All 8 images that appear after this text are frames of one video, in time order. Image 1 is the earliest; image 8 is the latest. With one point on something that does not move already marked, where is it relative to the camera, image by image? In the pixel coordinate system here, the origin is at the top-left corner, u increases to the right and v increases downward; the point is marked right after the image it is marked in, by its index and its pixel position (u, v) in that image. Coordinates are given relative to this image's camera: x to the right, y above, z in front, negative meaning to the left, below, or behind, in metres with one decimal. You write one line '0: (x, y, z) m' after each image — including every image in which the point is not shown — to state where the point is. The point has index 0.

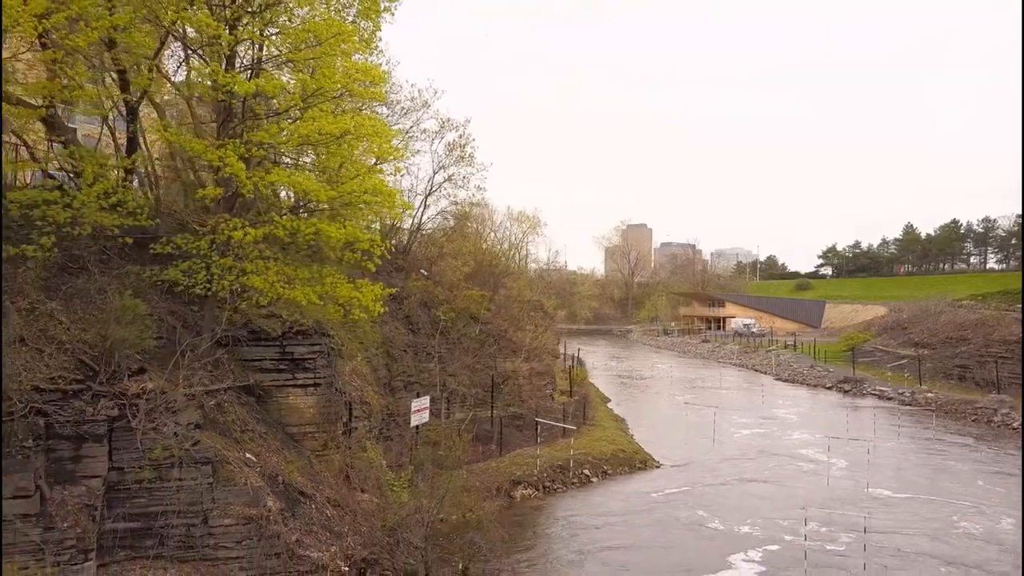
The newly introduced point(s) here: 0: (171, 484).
0: (-4.8, -2.7, +11.2) m
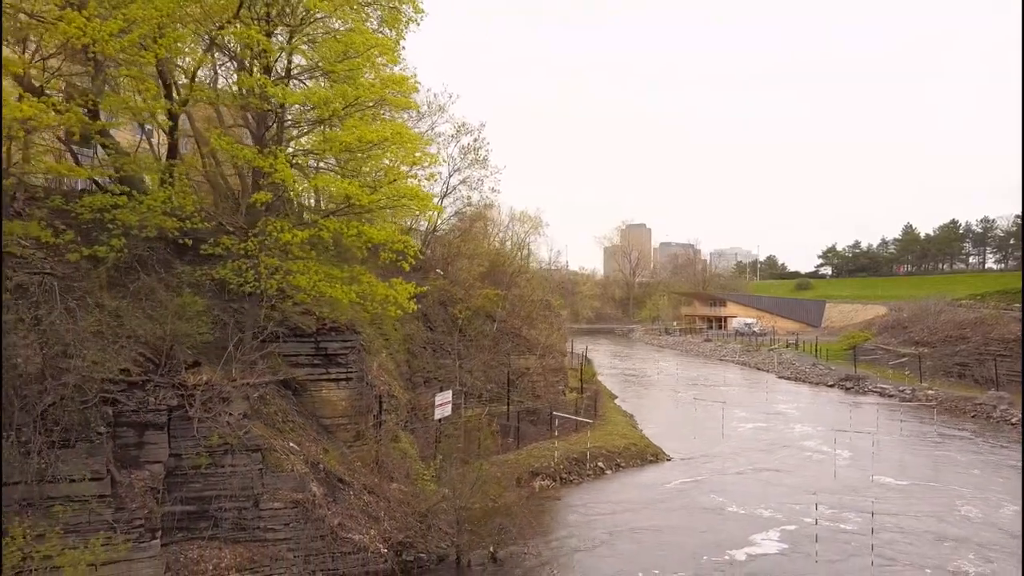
0: (-4.3, -2.7, +12.0) m
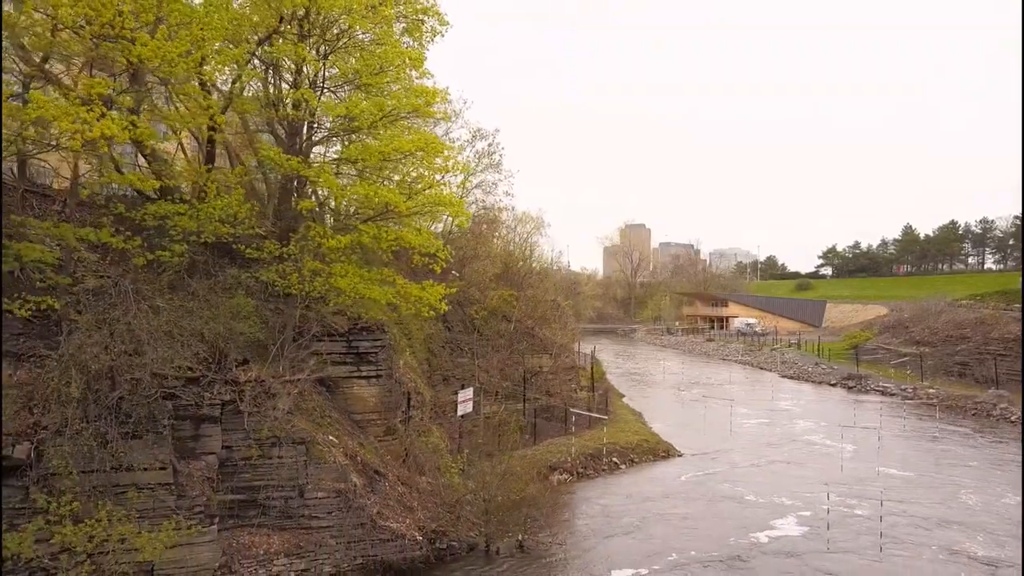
0: (-3.8, -2.7, +12.7) m
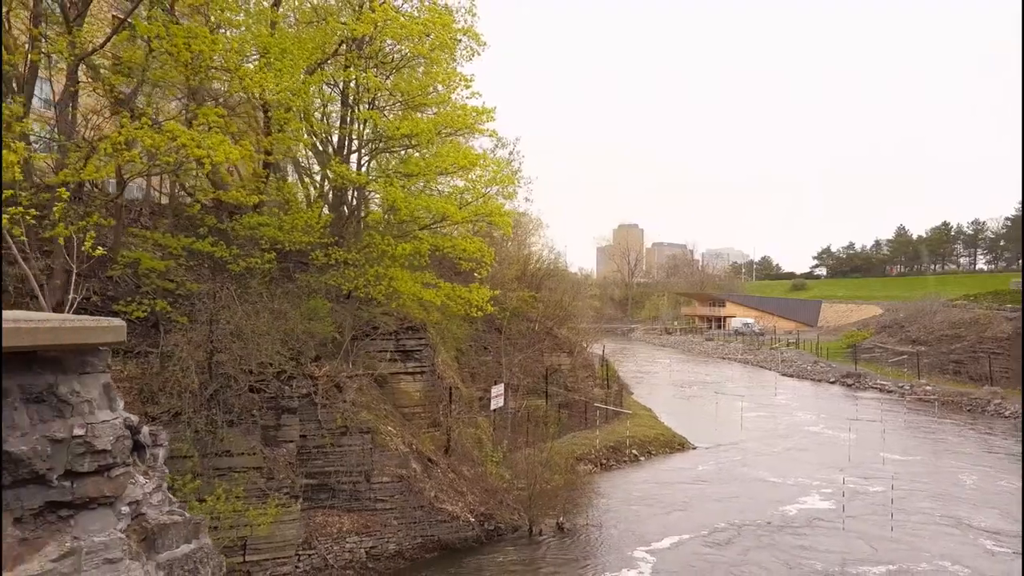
0: (-3.0, -2.8, +14.1) m
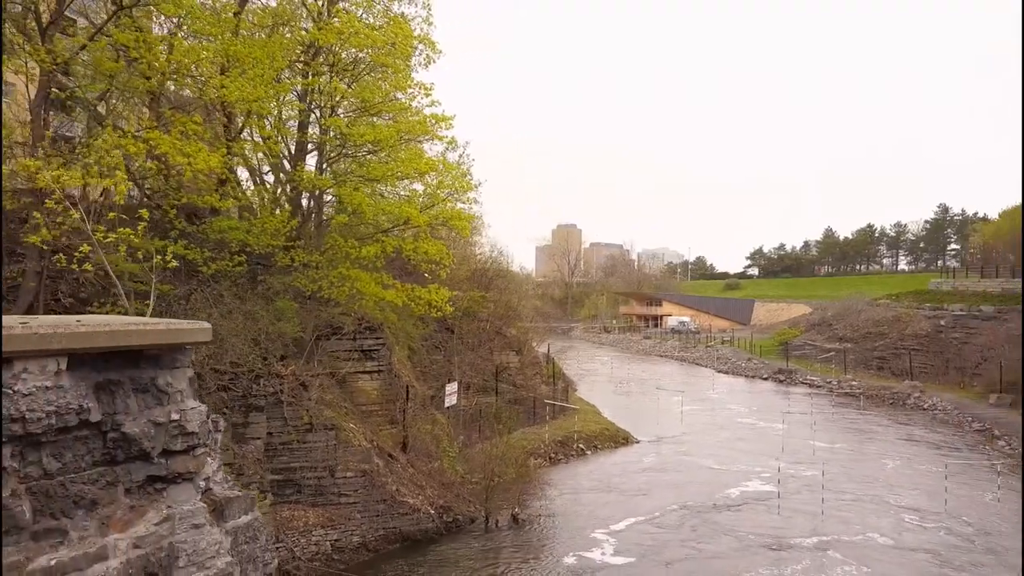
0: (-3.7, -2.8, +14.6) m
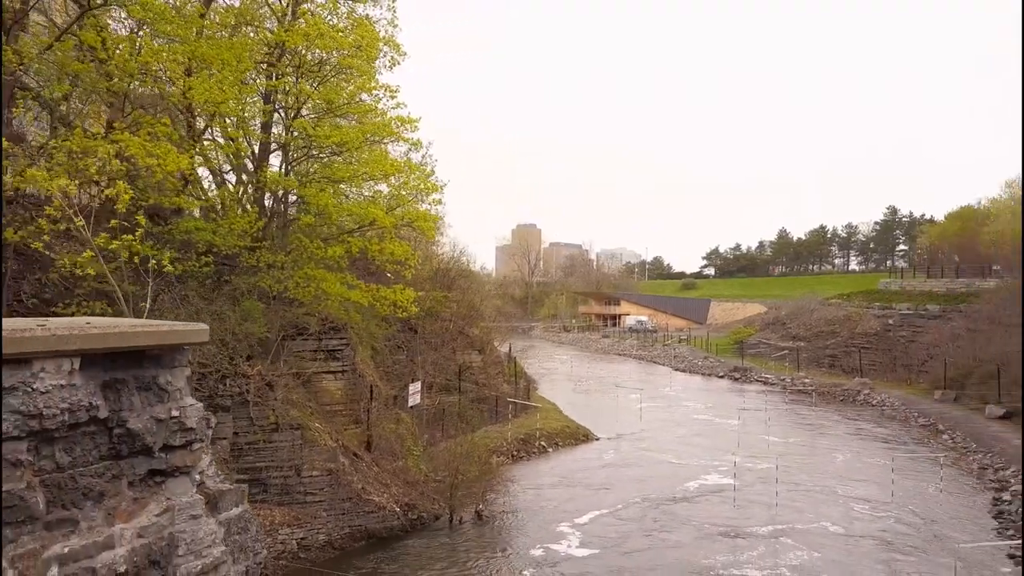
0: (-4.3, -2.8, +14.6) m
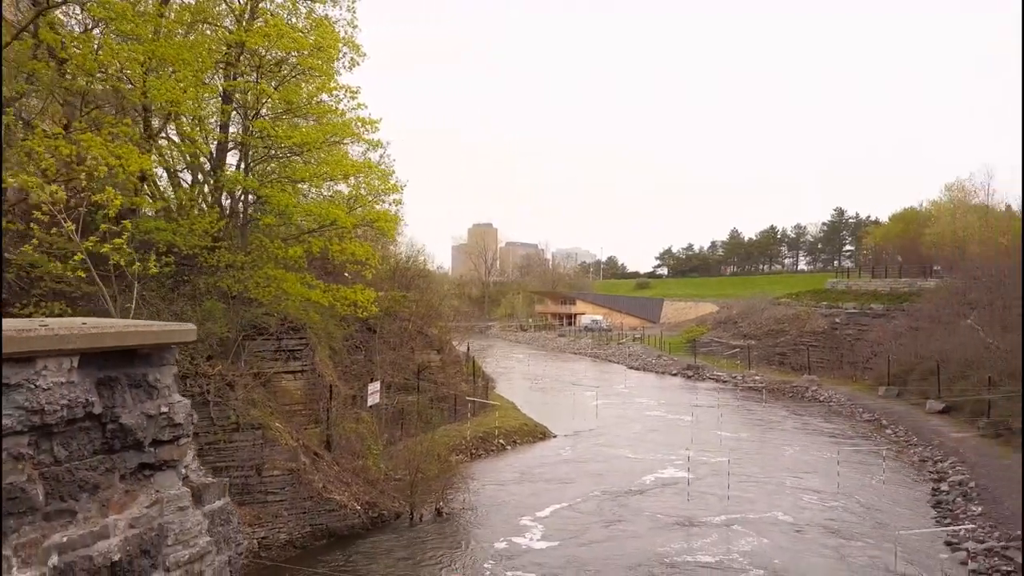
0: (-5.0, -2.8, +14.7) m
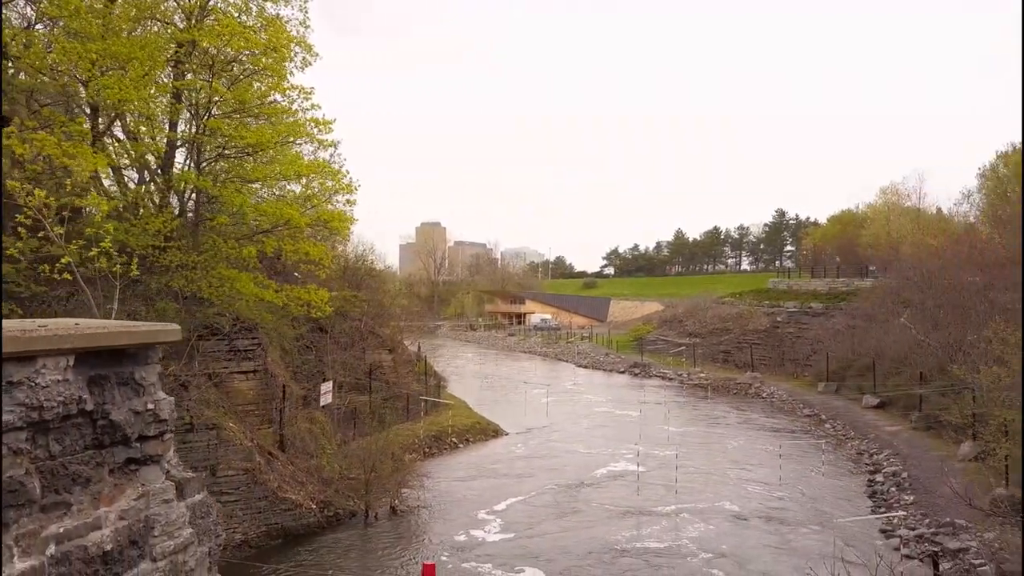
0: (-5.8, -2.8, +14.6) m
